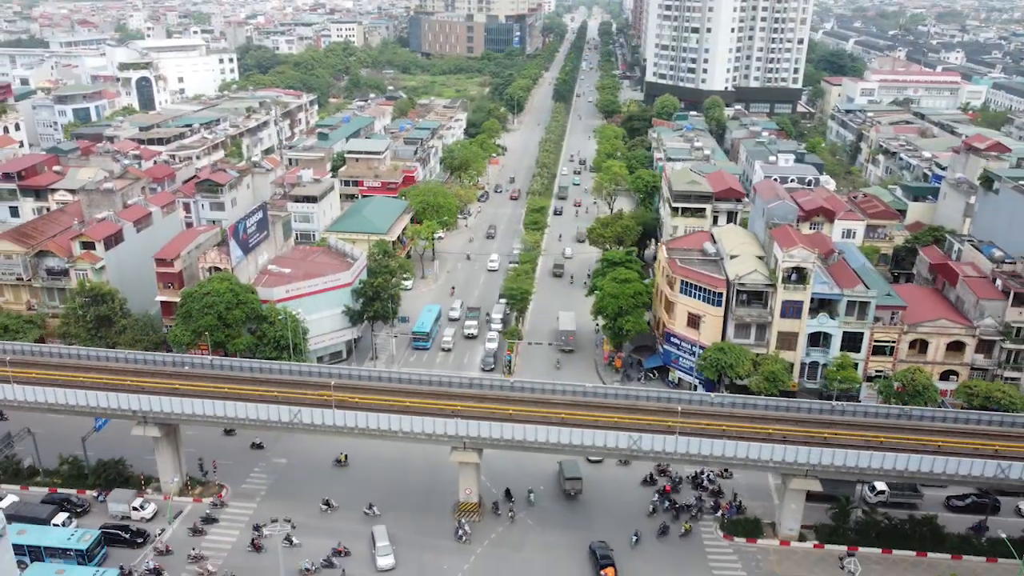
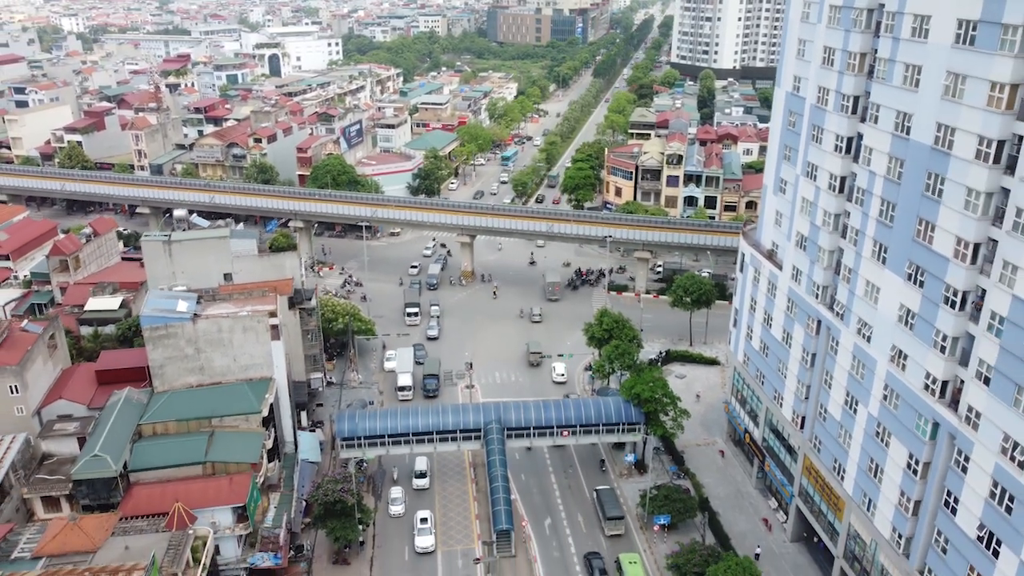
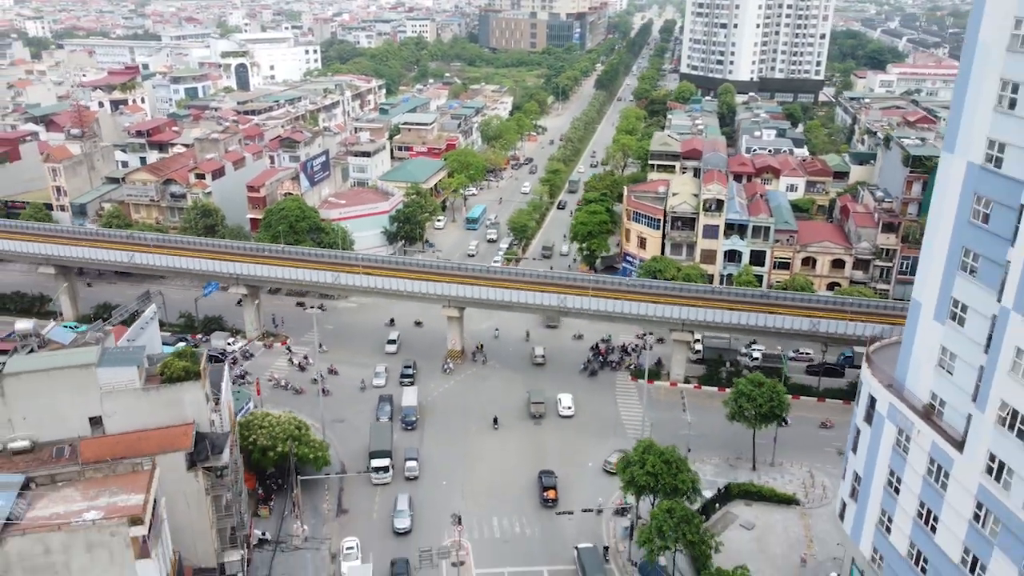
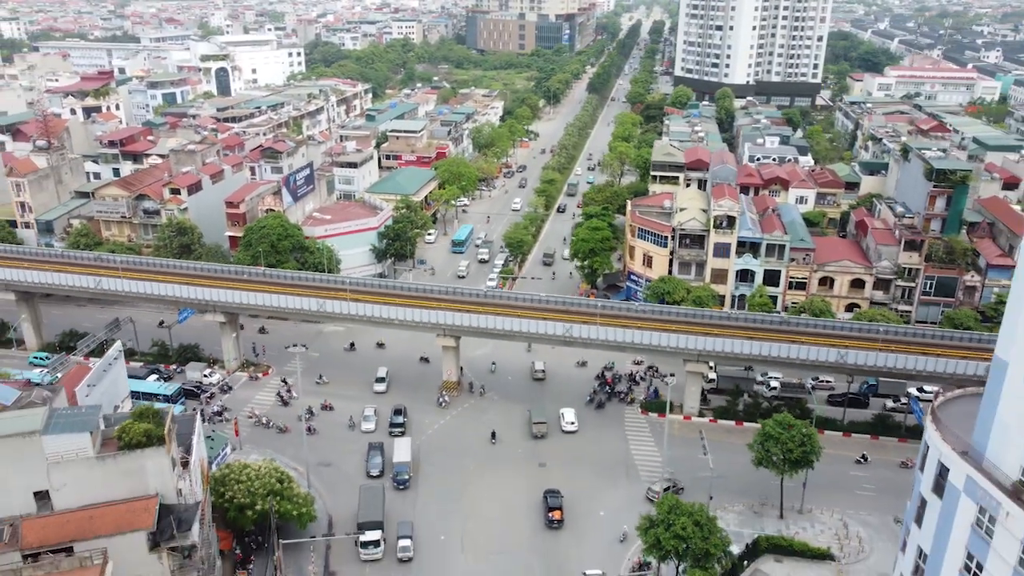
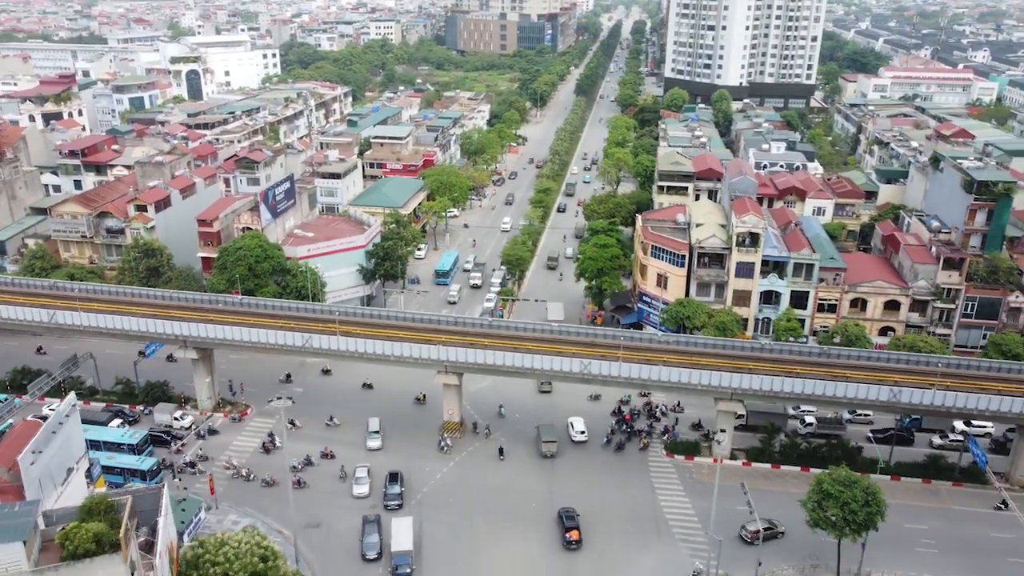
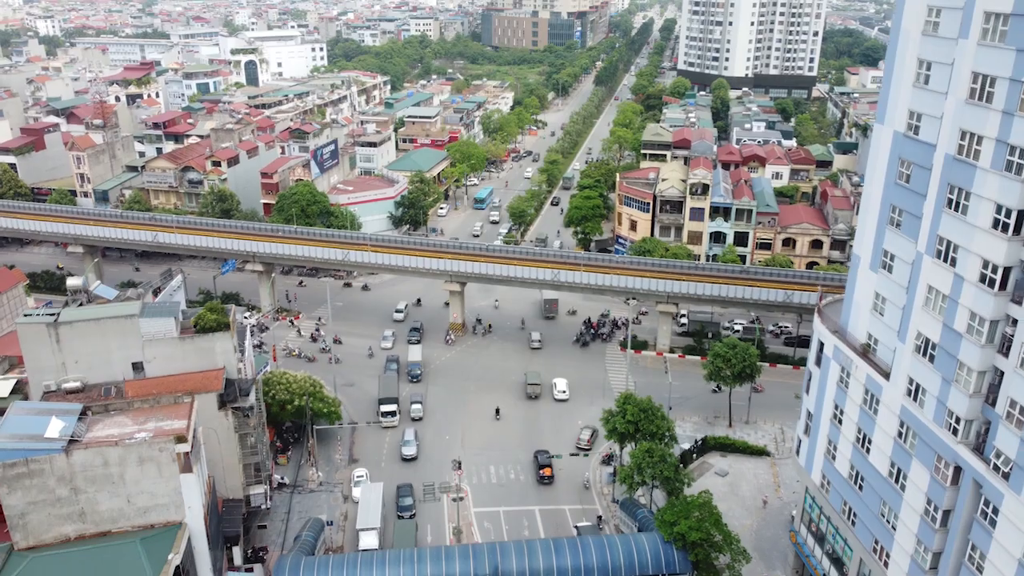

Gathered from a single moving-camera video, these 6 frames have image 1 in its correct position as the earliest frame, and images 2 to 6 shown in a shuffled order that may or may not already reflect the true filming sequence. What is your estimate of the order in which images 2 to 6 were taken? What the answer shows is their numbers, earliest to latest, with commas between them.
5, 4, 3, 6, 2
